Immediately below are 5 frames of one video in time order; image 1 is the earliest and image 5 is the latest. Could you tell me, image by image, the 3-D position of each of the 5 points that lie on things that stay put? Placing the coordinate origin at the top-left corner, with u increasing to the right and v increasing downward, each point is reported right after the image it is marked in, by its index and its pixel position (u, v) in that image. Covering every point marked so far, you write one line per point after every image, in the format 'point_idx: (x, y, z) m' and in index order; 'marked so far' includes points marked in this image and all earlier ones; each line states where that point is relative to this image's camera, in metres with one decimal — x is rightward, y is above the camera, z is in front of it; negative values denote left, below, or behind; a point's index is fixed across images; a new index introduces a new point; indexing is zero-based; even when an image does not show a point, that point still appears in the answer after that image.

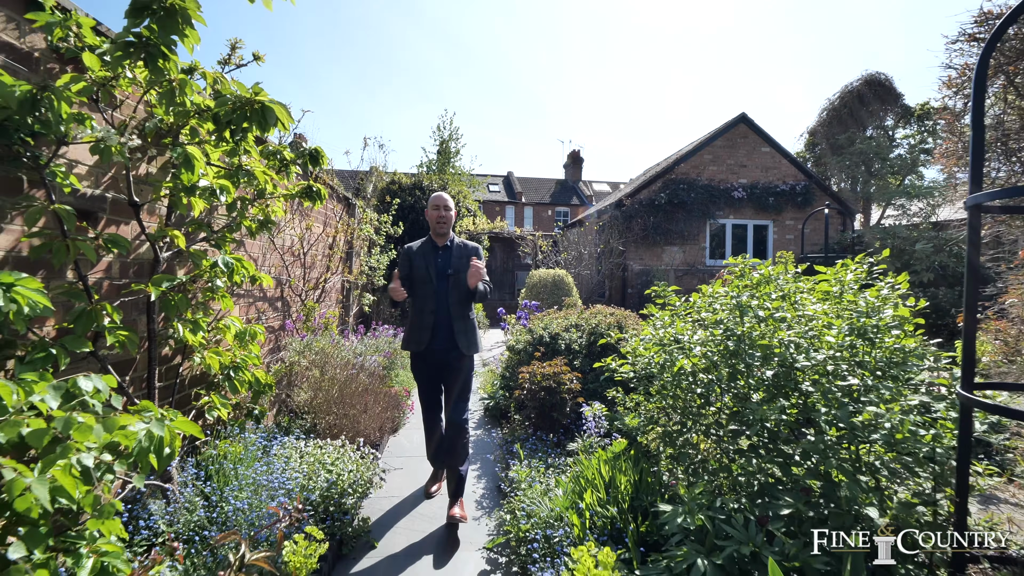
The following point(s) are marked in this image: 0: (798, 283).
0: (+1.4, 0.0, +2.3) m
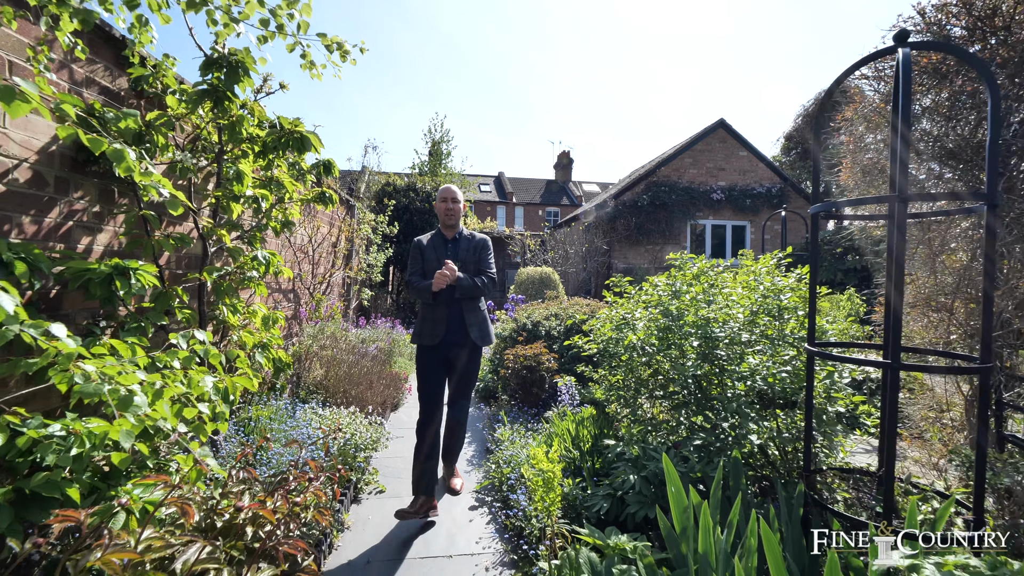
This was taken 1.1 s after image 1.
0: (+1.3, +0.1, +2.8) m
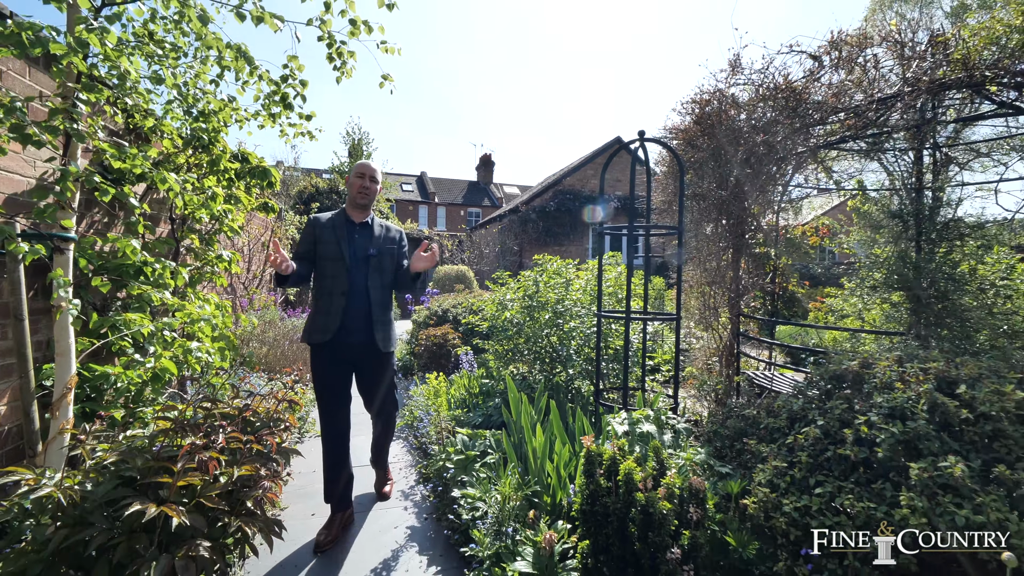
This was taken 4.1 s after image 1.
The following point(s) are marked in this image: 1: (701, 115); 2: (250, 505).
0: (+0.5, +0.2, +4.0) m
1: (+1.5, +1.3, +3.6) m
2: (-0.8, -0.7, +1.5) m
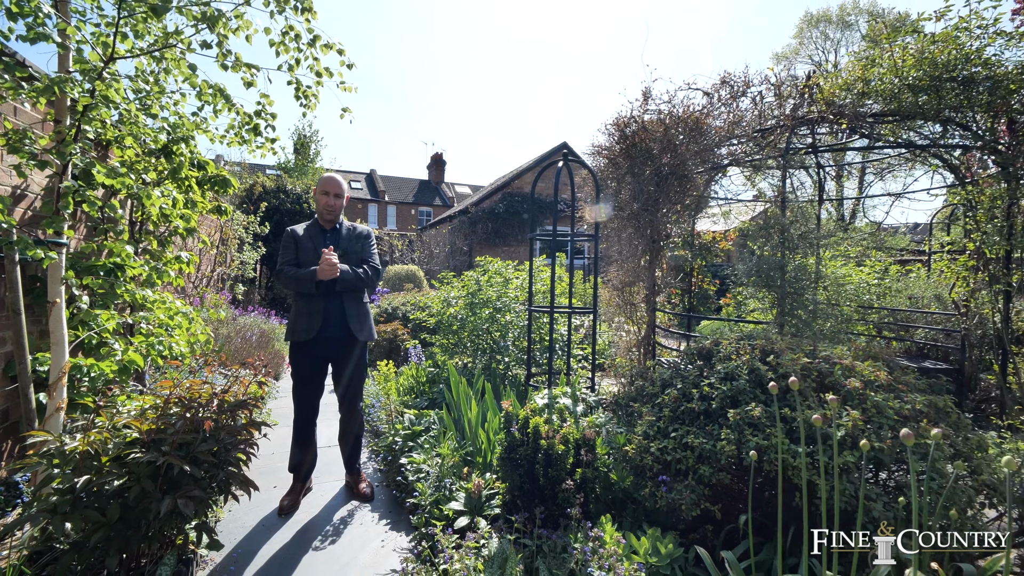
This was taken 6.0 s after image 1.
0: (0.0, +0.2, +4.5) m
1: (+1.0, +1.3, +4.2) m
2: (-1.1, -0.7, +1.8) m
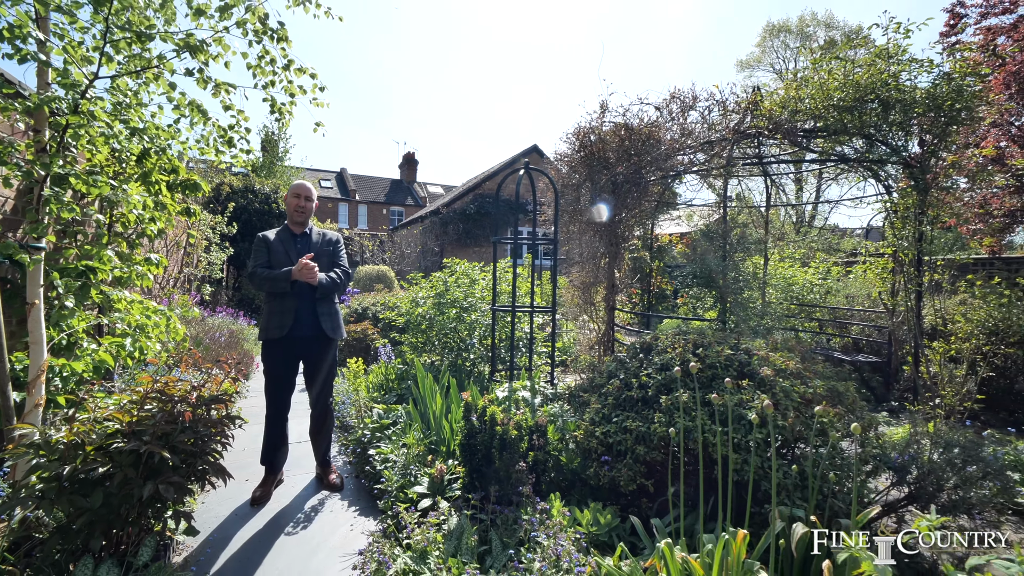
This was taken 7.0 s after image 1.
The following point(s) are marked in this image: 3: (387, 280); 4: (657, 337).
0: (-0.3, +0.2, +4.7) m
1: (+0.6, +1.3, +4.4) m
2: (-1.3, -0.7, +2.0) m
3: (-3.1, +0.2, +11.6) m
4: (+0.8, -0.3, +2.6) m
